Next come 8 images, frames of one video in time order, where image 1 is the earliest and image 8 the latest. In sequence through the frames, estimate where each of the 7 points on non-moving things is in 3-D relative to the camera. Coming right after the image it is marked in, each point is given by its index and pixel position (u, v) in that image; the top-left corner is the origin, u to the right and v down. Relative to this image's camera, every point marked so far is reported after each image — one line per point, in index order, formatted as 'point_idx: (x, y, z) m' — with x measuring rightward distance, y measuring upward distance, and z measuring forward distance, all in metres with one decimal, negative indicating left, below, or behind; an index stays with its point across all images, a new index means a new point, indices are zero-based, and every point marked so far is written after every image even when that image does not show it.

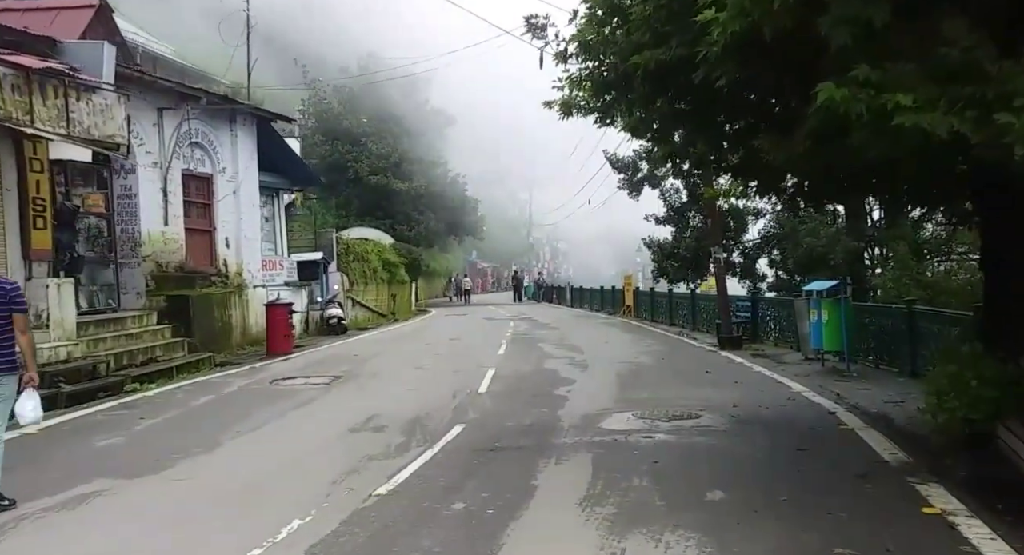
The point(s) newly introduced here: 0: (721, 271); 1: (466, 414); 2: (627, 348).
0: (+4.8, +0.2, +19.5) m
1: (-0.6, -1.6, +10.7) m
2: (+2.5, -1.6, +19.1) m
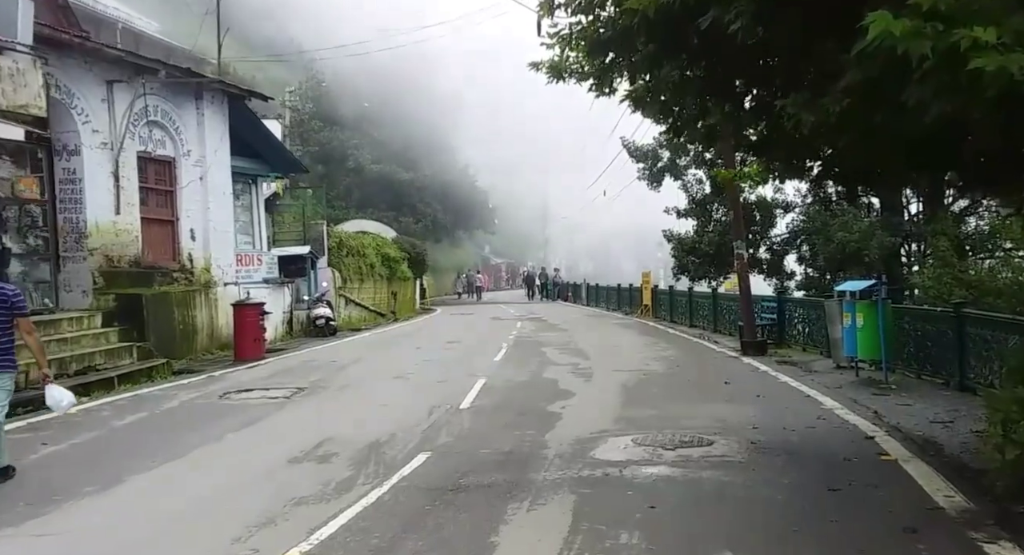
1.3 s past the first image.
0: (+4.7, +0.2, +17.6) m
1: (-0.8, -1.6, +8.8) m
2: (+2.5, -1.5, +17.1) m
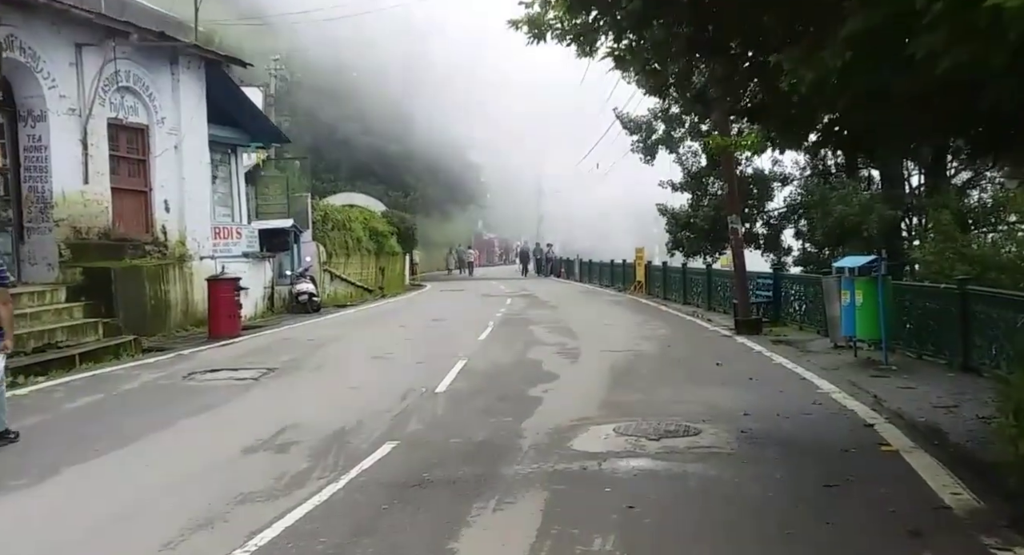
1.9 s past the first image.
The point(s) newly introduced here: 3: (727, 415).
0: (+4.5, +0.7, +17.0) m
1: (-1.0, -1.3, +8.3) m
2: (+2.2, -1.0, +16.6) m
3: (+2.1, -1.3, +8.2) m
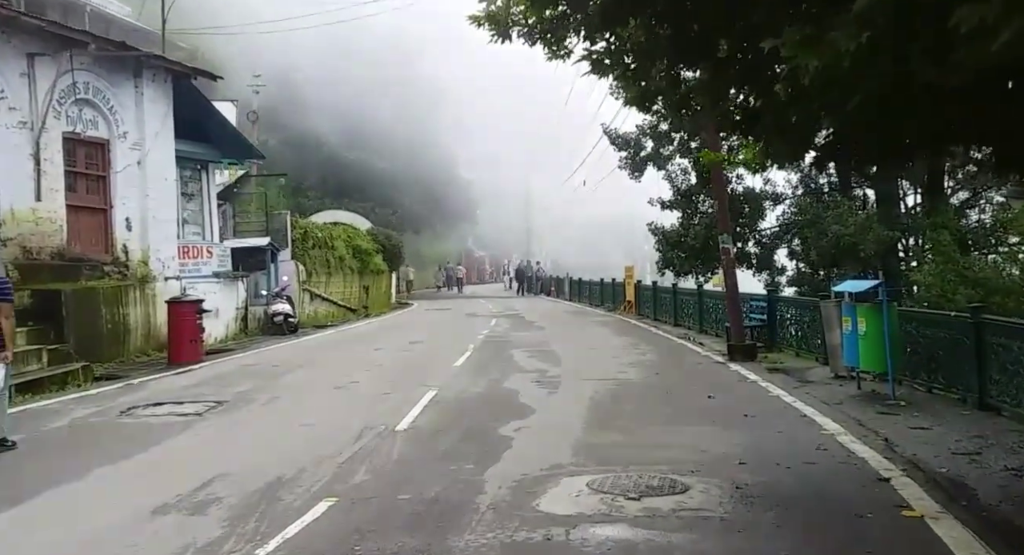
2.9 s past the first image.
0: (+4.1, +0.3, +16.1) m
1: (-1.4, -1.6, +7.3) m
2: (+1.9, -1.5, +15.7) m
3: (+1.8, -1.6, +7.3) m
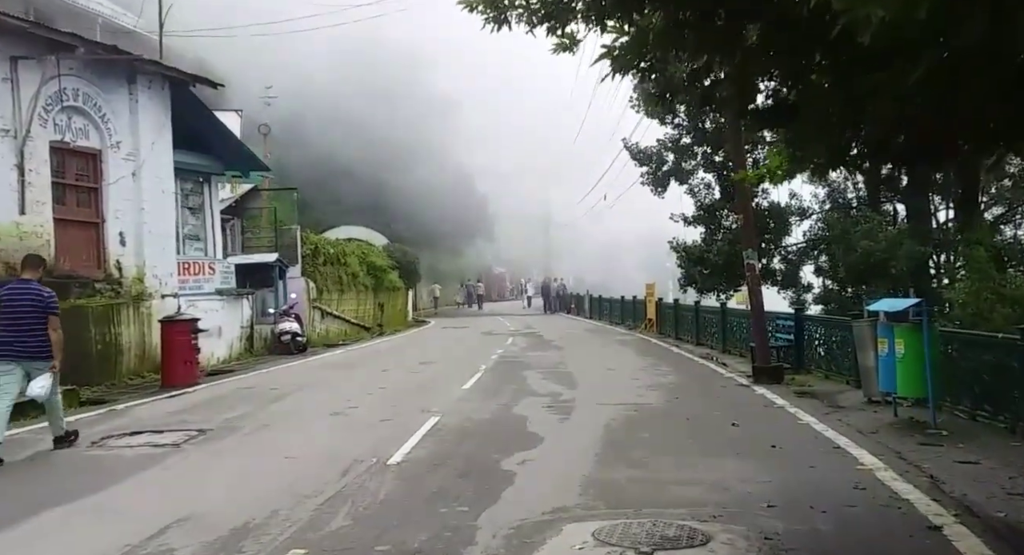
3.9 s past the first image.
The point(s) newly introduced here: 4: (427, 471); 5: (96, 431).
0: (+4.3, -0.1, +15.2) m
1: (-1.4, -1.7, +6.6) m
2: (+2.1, -1.8, +14.8) m
3: (+1.7, -1.7, +6.4) m
4: (-0.8, -1.7, +7.6) m
5: (-4.5, -1.6, +9.2) m
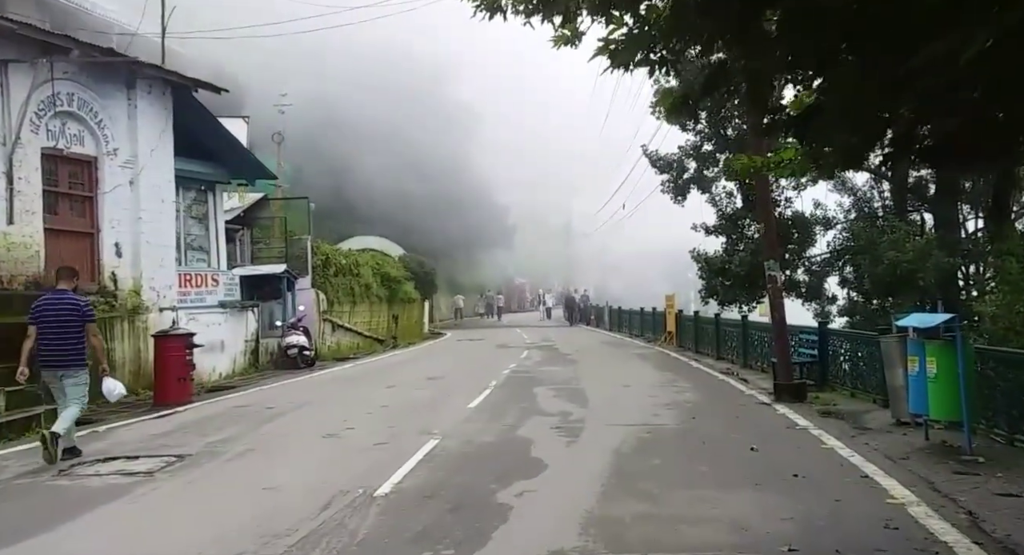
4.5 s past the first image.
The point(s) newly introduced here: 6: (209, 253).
0: (+4.5, -0.3, +14.5) m
1: (-1.4, -1.9, +5.9) m
2: (+2.2, -2.0, +14.1) m
3: (+1.7, -1.8, +5.7) m
4: (-0.8, -1.9, +7.0) m
5: (-4.5, -1.8, +8.7) m
6: (-6.5, +0.5, +18.4) m
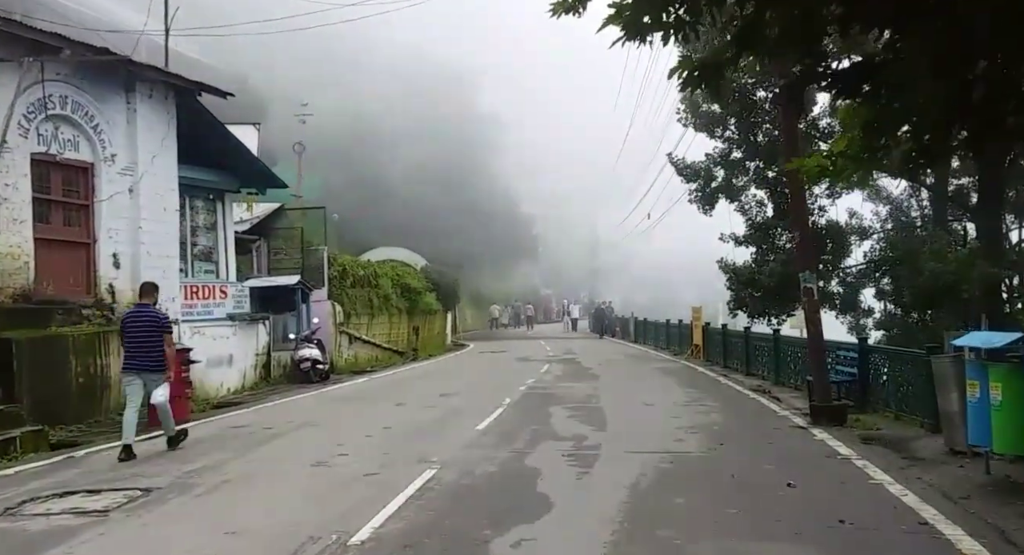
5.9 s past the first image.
0: (+4.7, -0.5, +13.4) m
1: (-1.5, -2.0, +5.1) m
2: (+2.5, -2.2, +13.1) m
3: (+1.6, -1.9, +4.7) m
4: (-0.8, -2.0, +6.1) m
5: (-4.4, -1.9, +7.9) m
6: (-6.1, +0.3, +17.7) m
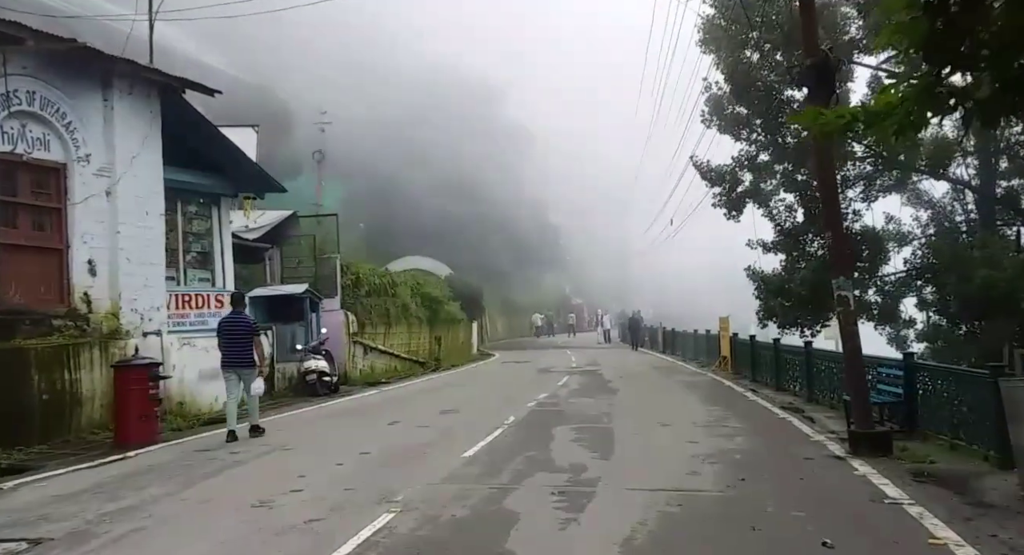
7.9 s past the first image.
0: (+4.8, -0.6, +11.8) m
1: (-2.0, -2.0, +3.9) m
2: (+2.5, -2.3, +11.6) m
3: (+1.1, -2.0, +3.4) m
4: (-1.2, -2.1, +4.9) m
5: (-4.7, -2.0, +6.9) m
6: (-5.8, +0.1, +16.8) m
